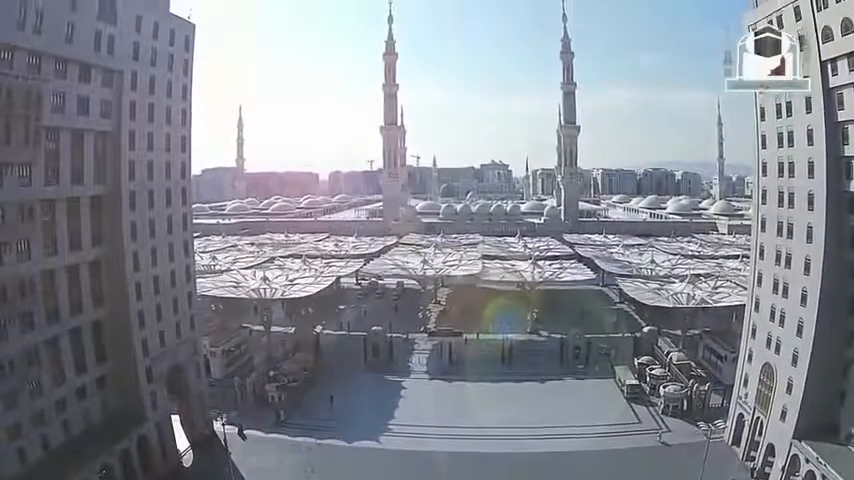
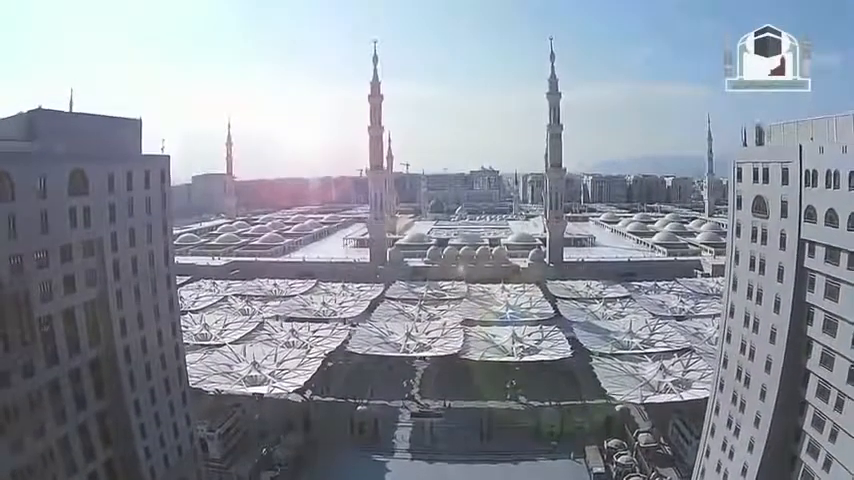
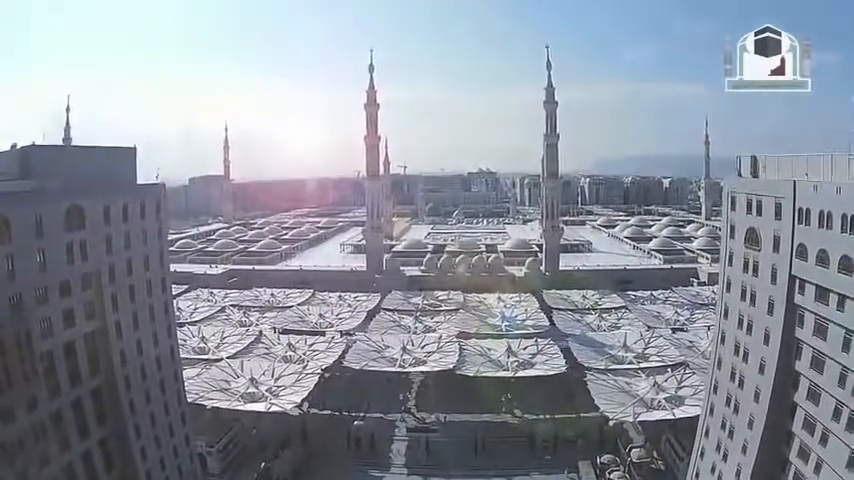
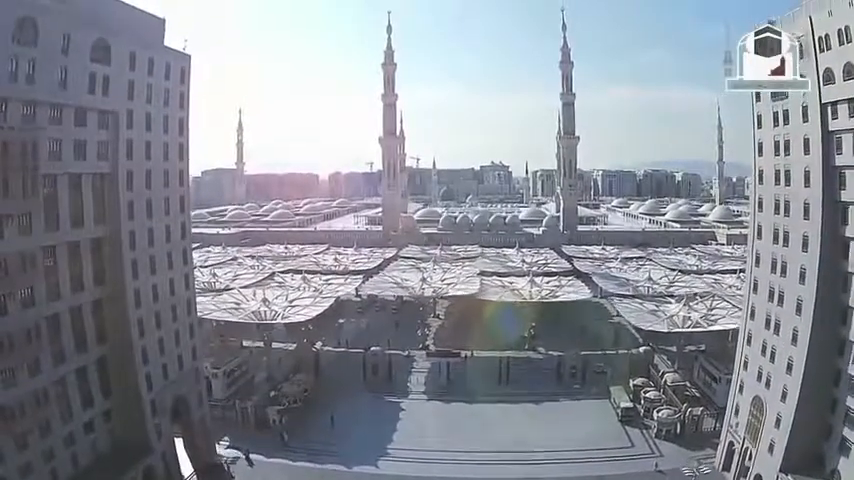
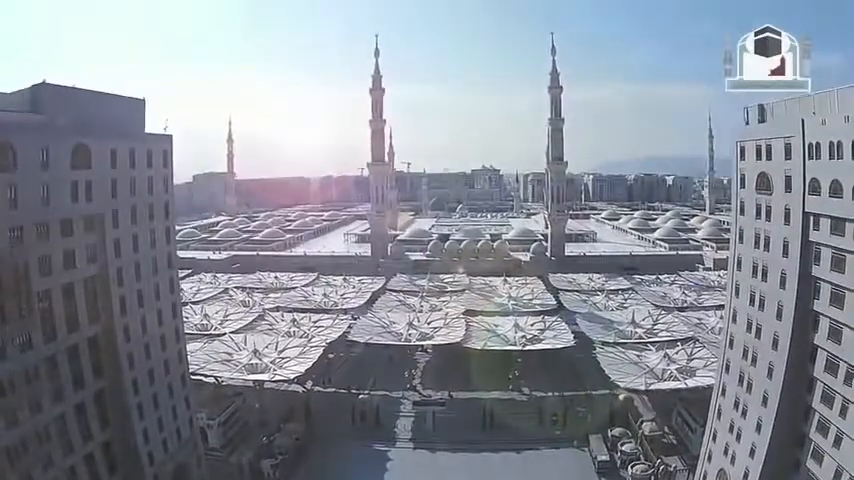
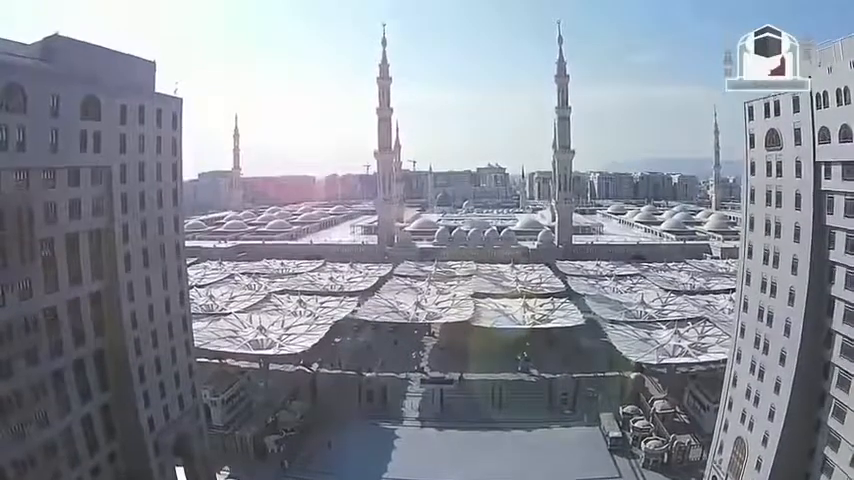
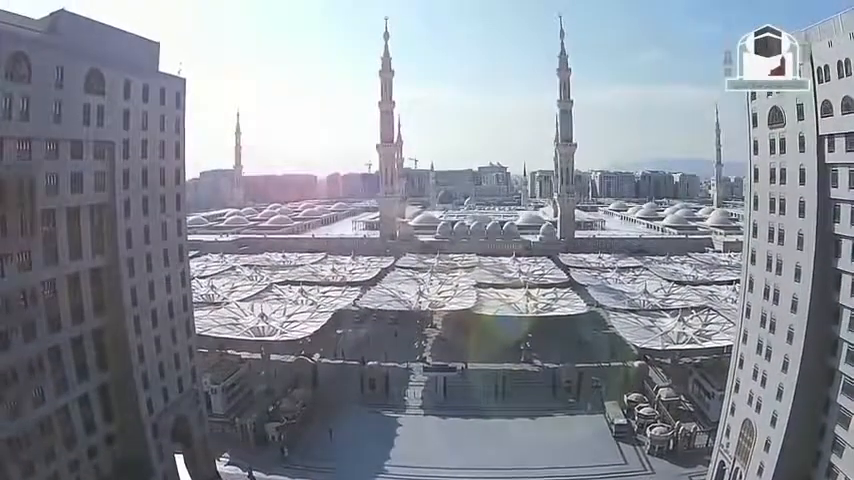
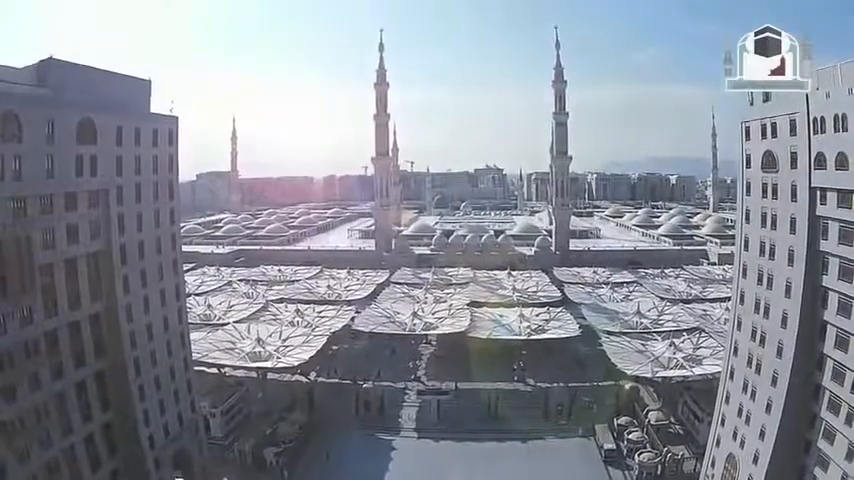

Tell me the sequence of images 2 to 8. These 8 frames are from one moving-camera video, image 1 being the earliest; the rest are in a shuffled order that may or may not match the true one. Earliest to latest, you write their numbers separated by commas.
4, 7, 6, 8, 5, 2, 3
